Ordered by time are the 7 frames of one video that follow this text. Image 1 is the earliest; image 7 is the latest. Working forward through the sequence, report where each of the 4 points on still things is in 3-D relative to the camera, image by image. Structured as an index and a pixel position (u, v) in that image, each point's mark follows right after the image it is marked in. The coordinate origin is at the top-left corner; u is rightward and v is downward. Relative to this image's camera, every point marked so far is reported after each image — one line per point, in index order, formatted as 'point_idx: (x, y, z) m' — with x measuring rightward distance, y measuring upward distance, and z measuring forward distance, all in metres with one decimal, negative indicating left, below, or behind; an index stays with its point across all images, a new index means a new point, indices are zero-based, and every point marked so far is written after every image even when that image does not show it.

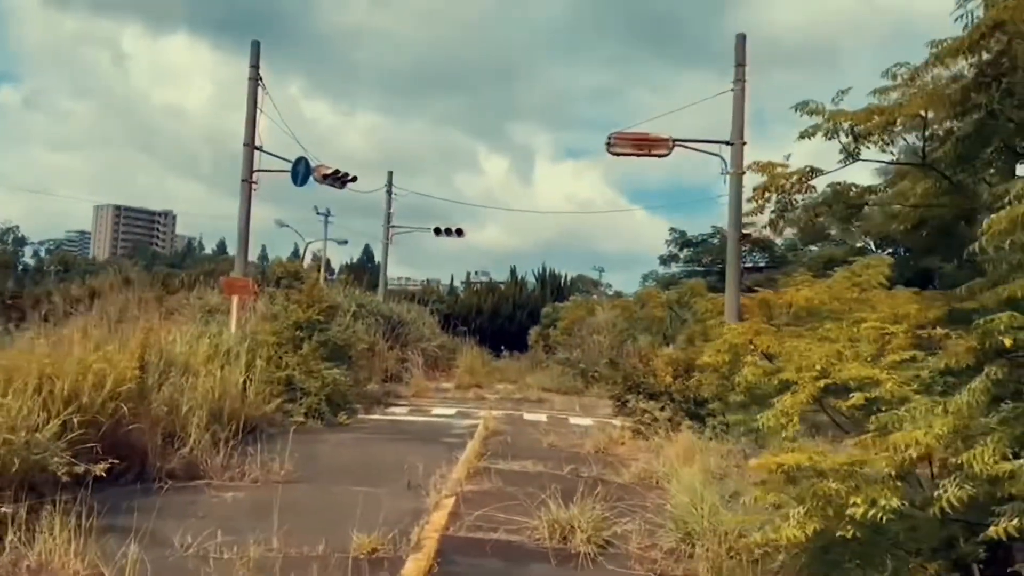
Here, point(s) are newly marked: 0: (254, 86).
0: (-5.1, +4.0, +16.1) m
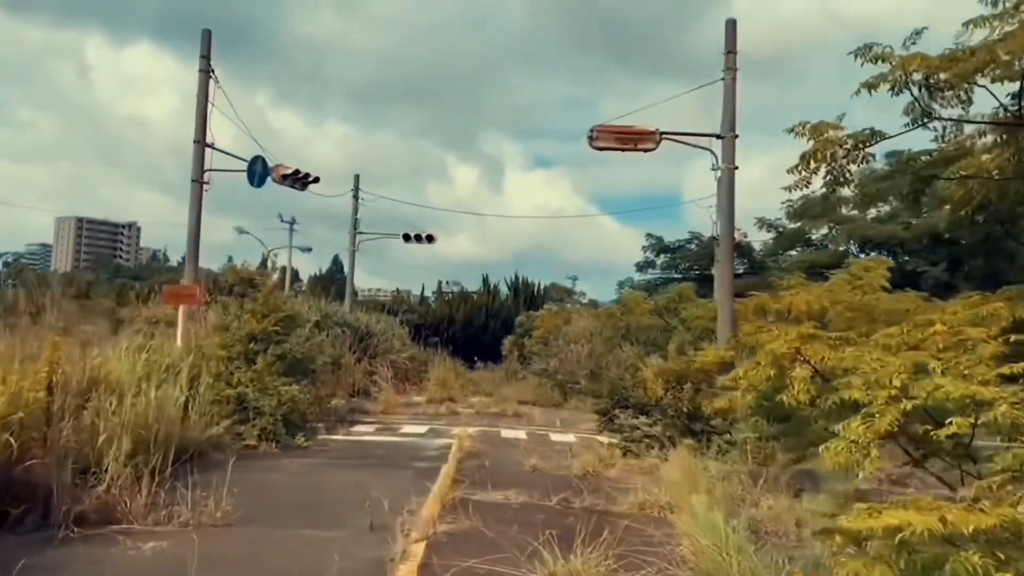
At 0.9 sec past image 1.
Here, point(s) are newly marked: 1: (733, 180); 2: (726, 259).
0: (-5.6, +3.8, +14.8) m
1: (+3.4, +1.6, +12.5) m
2: (+3.2, +0.4, +12.3) m
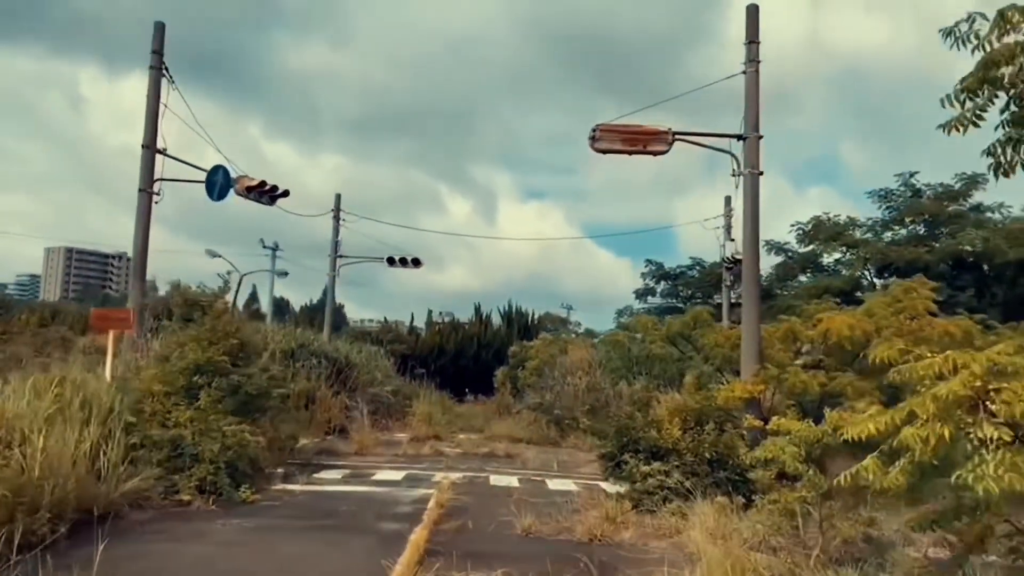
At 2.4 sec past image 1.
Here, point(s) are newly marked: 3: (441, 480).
0: (-5.7, +3.4, +13.2) m
1: (+3.2, +1.3, +10.8) m
2: (+3.1, +0.1, +10.6) m
3: (-1.0, -2.7, +11.3) m
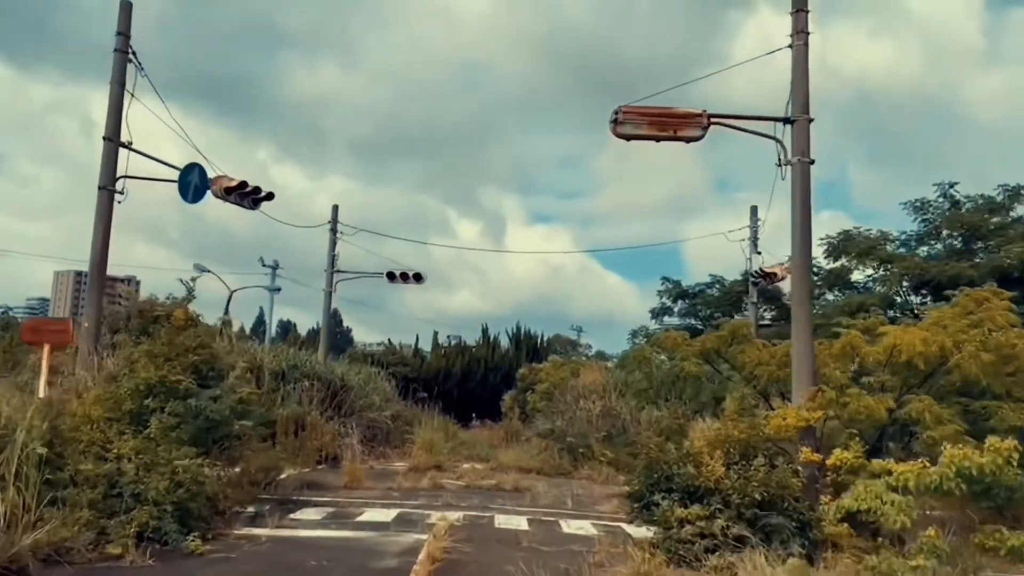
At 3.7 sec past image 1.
0: (-5.6, +3.3, +11.7) m
1: (+3.3, +1.2, +9.2) m
2: (+3.2, 0.0, +9.0) m
3: (-0.9, -2.8, +9.7) m
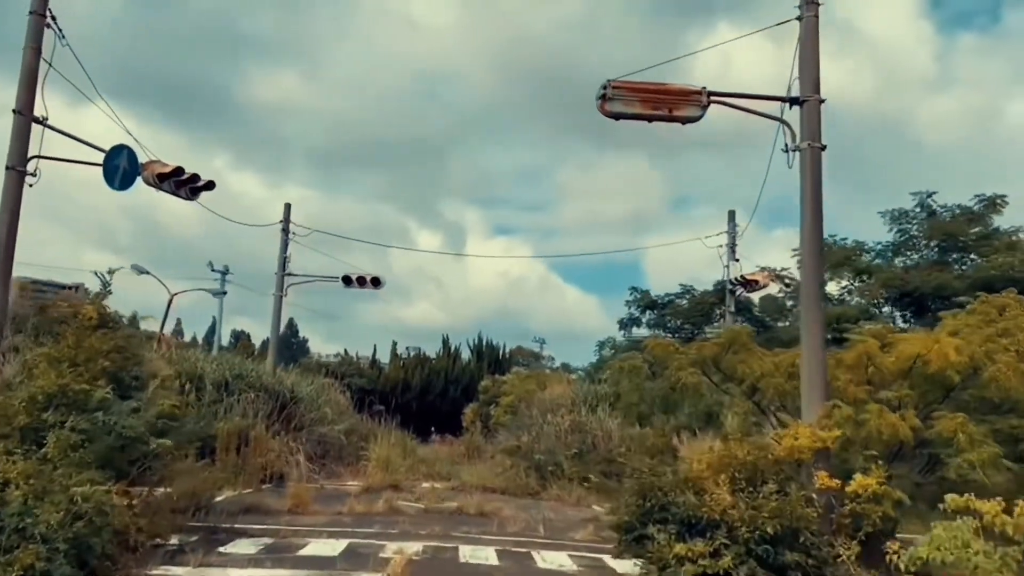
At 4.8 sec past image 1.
0: (-5.9, +3.3, +10.3) m
1: (+3.1, +1.2, +8.2) m
2: (+2.9, 0.0, +7.9) m
3: (-1.2, -2.7, +8.4) m
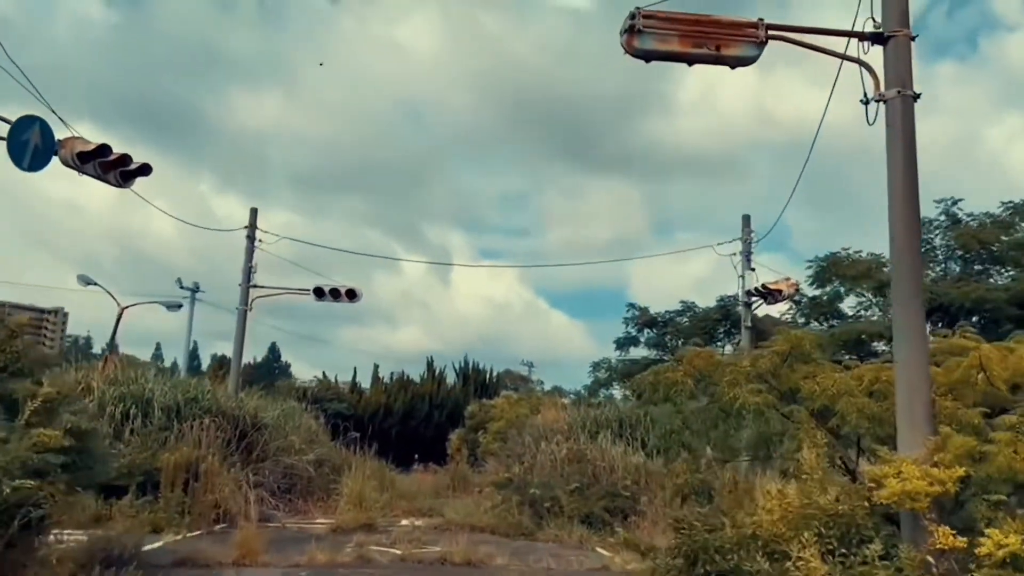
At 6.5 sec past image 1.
0: (-6.0, +3.3, +8.3) m
1: (+3.1, +1.3, +6.3) m
2: (+2.9, +0.1, +6.0) m
3: (-1.2, -2.7, +6.3) m
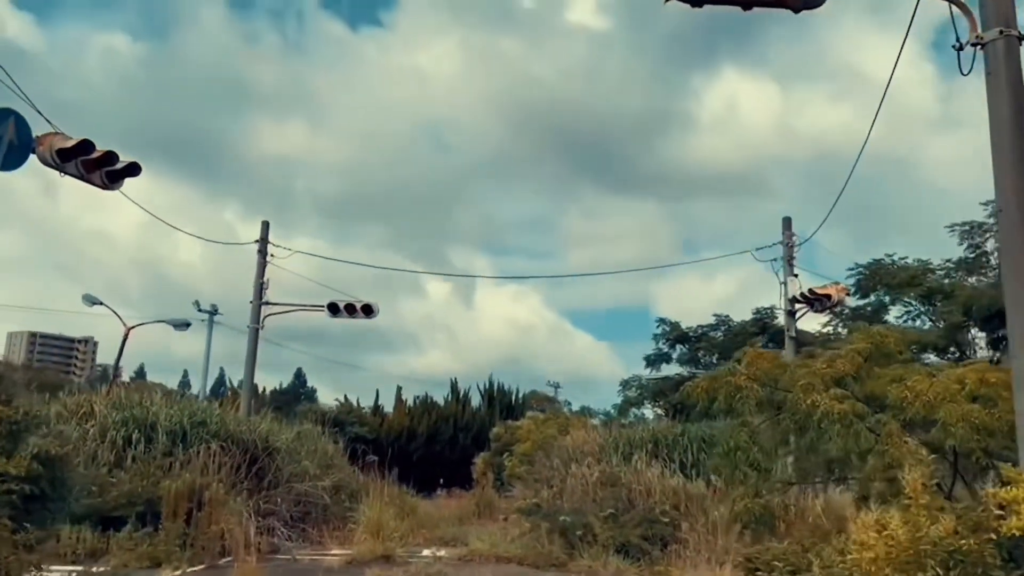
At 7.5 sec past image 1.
0: (-5.8, +3.2, +7.5) m
1: (+3.2, +1.4, +5.2) m
2: (+3.0, +0.2, +4.9) m
3: (-1.0, -2.6, +5.2) m
